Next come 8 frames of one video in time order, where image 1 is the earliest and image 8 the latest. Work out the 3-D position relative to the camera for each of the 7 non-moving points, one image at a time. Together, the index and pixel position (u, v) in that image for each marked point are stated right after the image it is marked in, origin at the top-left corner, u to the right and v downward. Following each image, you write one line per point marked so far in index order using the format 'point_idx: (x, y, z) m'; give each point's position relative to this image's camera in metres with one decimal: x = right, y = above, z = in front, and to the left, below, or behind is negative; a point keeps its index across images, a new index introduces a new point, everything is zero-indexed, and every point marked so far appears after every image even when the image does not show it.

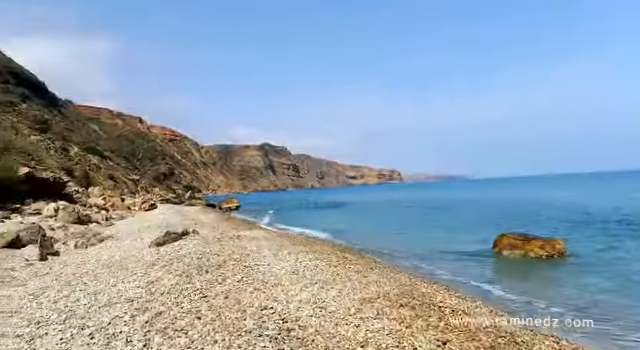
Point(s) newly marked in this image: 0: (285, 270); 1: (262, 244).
0: (-1.1, -2.6, +10.9) m
1: (-2.7, -3.1, +17.5) m
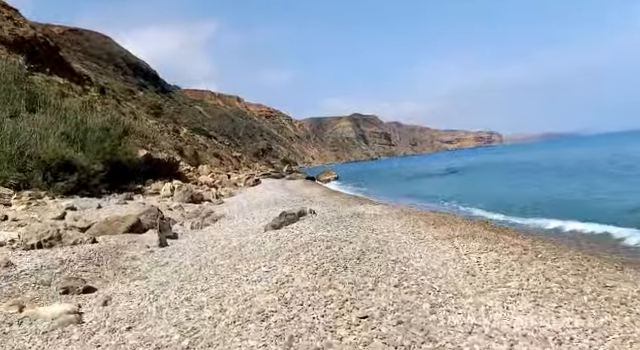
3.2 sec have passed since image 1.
0: (+2.7, -1.8, +7.8) m
1: (+2.7, -1.9, +14.7) m
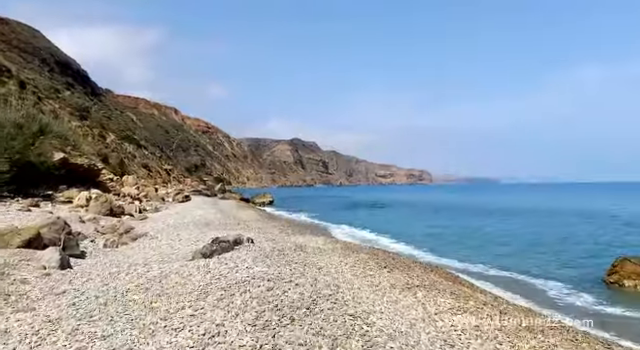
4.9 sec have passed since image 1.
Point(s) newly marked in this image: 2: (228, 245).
0: (+1.8, -2.6, +6.5) m
1: (+0.6, -3.0, +13.3) m
2: (-3.9, -2.9, +16.4) m
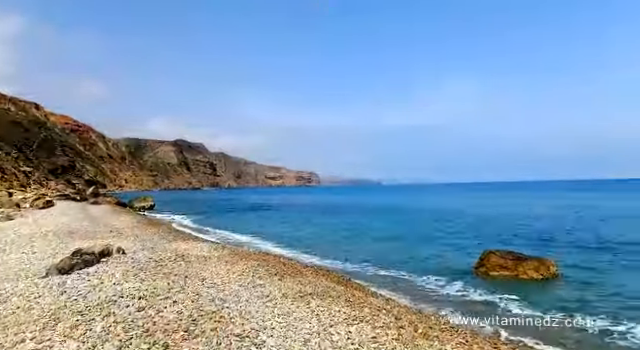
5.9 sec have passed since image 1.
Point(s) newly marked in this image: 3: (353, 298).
0: (0.0, -2.6, +5.9) m
1: (-2.9, -3.1, +12.1) m
2: (-8.1, -2.9, +13.9) m
3: (+0.7, -2.8, +8.9) m
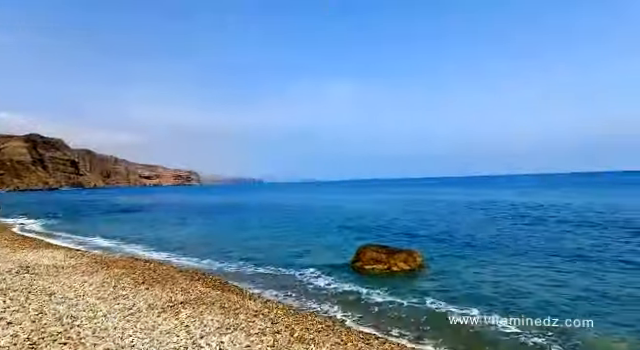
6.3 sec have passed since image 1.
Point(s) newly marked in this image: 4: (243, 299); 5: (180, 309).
0: (-1.8, -2.5, +5.2) m
1: (-6.3, -2.9, +10.3) m
2: (-11.8, -2.8, +10.6) m
3: (-1.9, -2.7, +8.3) m
4: (-1.8, -2.8, +9.0) m
5: (-2.8, -2.7, +7.9) m
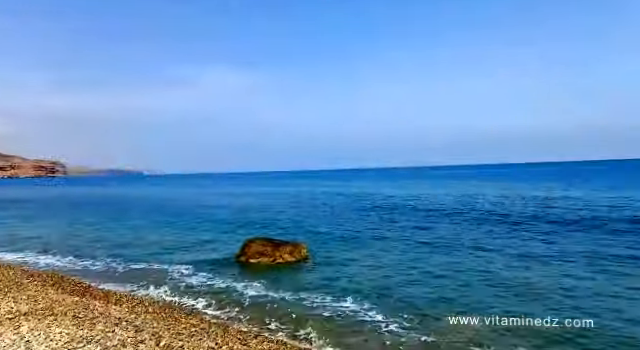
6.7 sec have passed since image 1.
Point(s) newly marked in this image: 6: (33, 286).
0: (-3.3, -2.4, +4.3) m
1: (-9.0, -2.7, +8.1) m
2: (-14.3, -2.5, +6.9) m
3: (-4.2, -2.5, +7.2) m
4: (-4.2, -2.6, +8.0) m
5: (-5.0, -2.5, +6.6) m
6: (-7.0, -2.8, +9.9) m
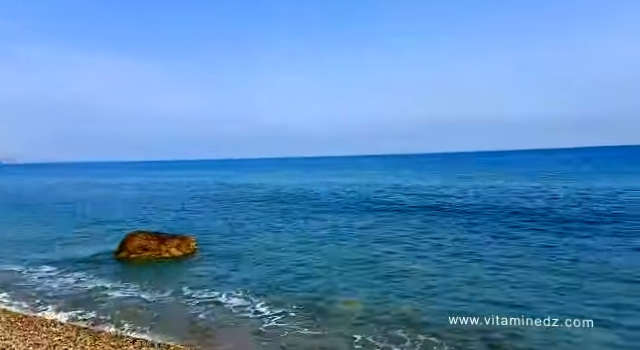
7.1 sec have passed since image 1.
0: (-4.5, -2.3, +3.4) m
1: (-10.9, -2.3, +5.8) m
2: (-15.9, -2.1, +3.5) m
3: (-6.0, -2.2, +6.1) m
4: (-6.2, -2.3, +6.8) m
5: (-6.7, -2.2, +5.3) m
6: (-9.4, -2.4, +8.1) m
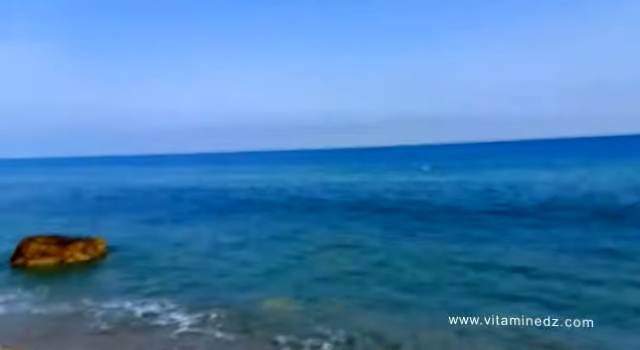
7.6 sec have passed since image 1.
0: (-5.2, -2.3, +2.6) m
1: (-11.9, -2.4, +4.1) m
2: (-16.5, -2.3, +1.1) m
3: (-7.1, -2.3, +5.0) m
4: (-7.4, -2.3, +5.7) m
5: (-7.6, -2.3, +4.2) m
6: (-10.7, -2.4, +6.5) m
